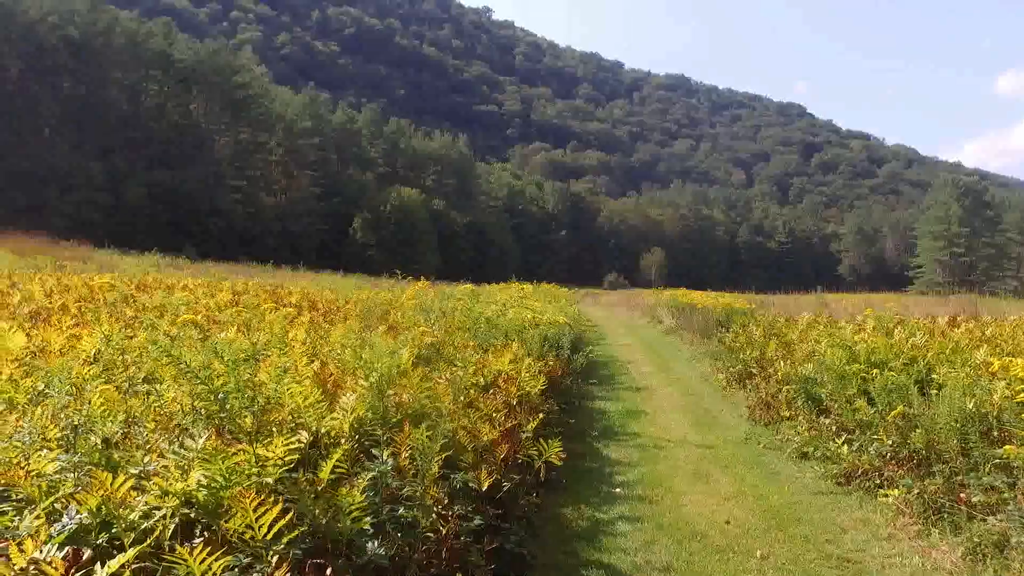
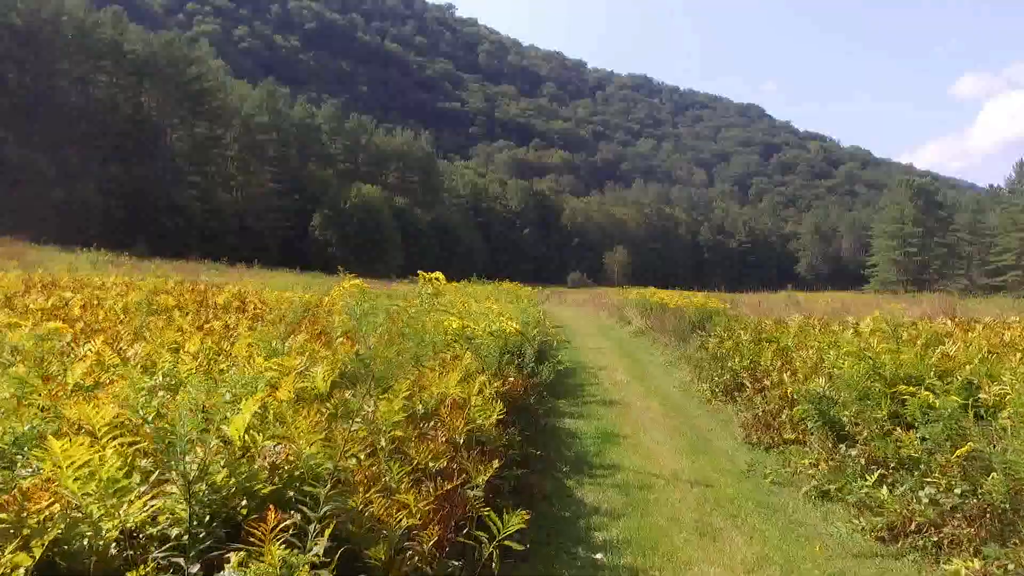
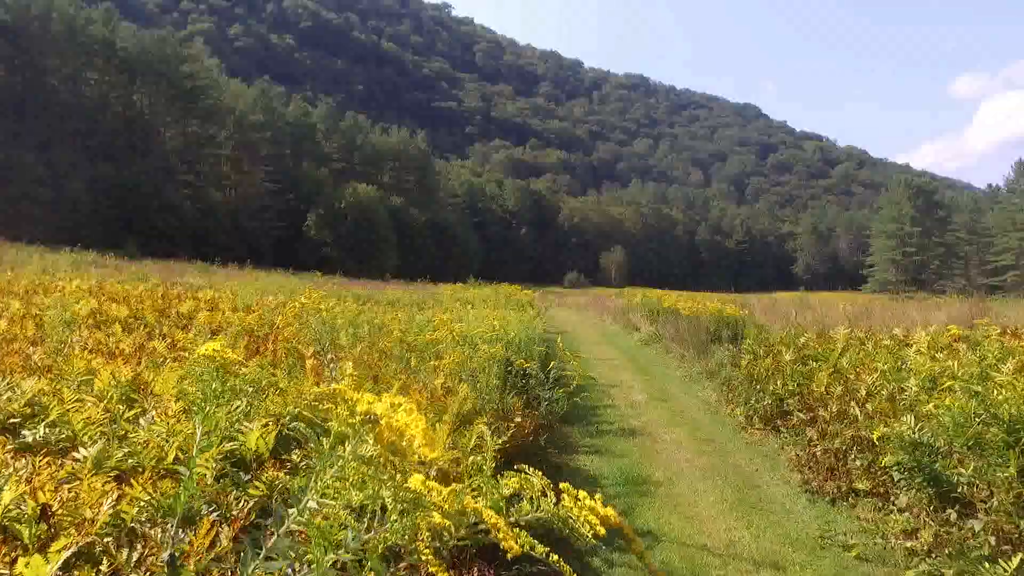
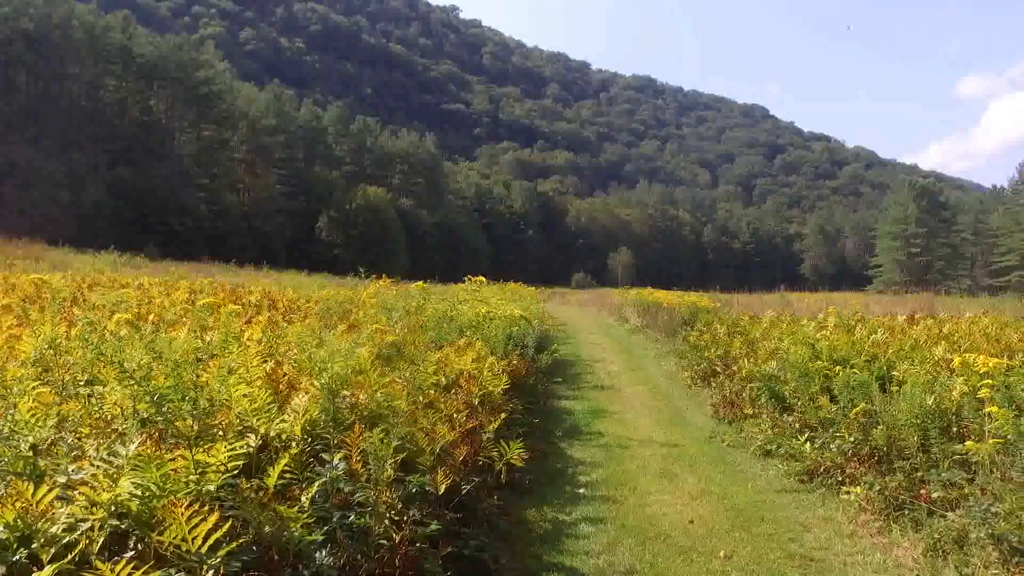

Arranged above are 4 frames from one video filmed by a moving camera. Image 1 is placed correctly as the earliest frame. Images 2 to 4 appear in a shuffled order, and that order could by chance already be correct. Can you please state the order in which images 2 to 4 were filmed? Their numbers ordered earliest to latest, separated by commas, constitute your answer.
4, 2, 3
